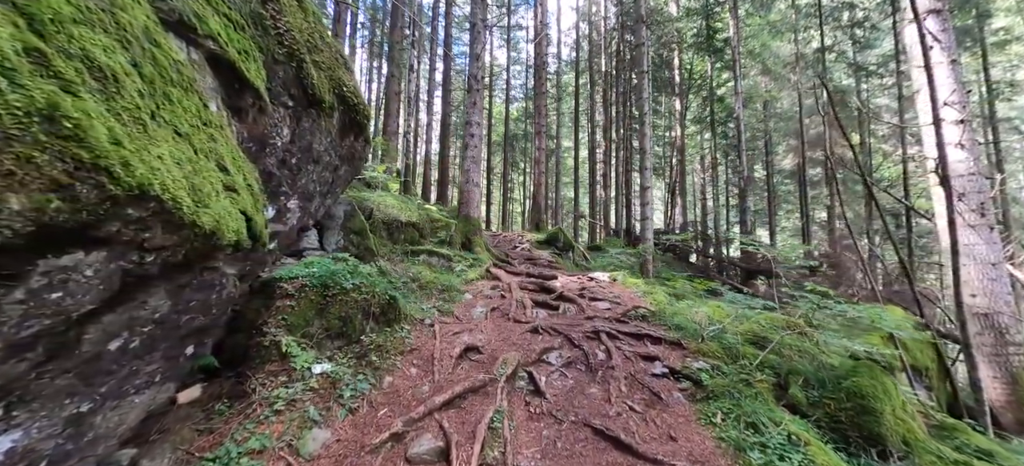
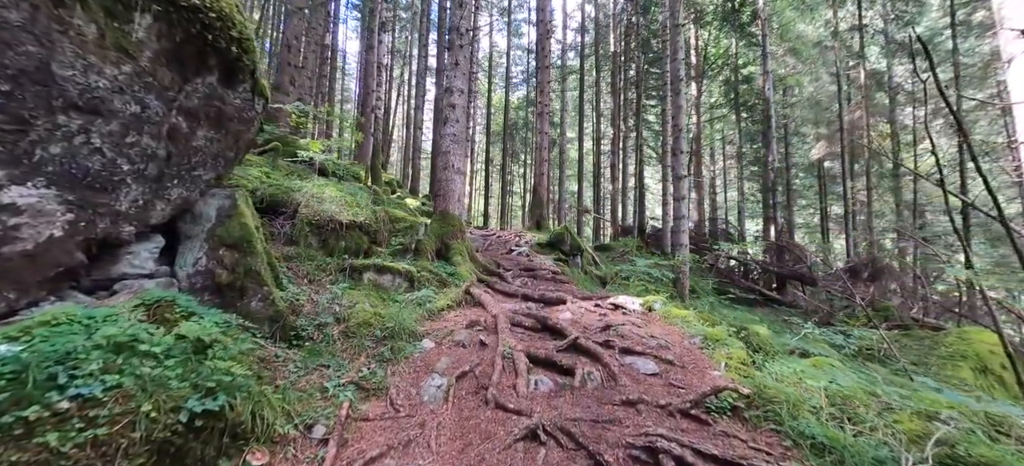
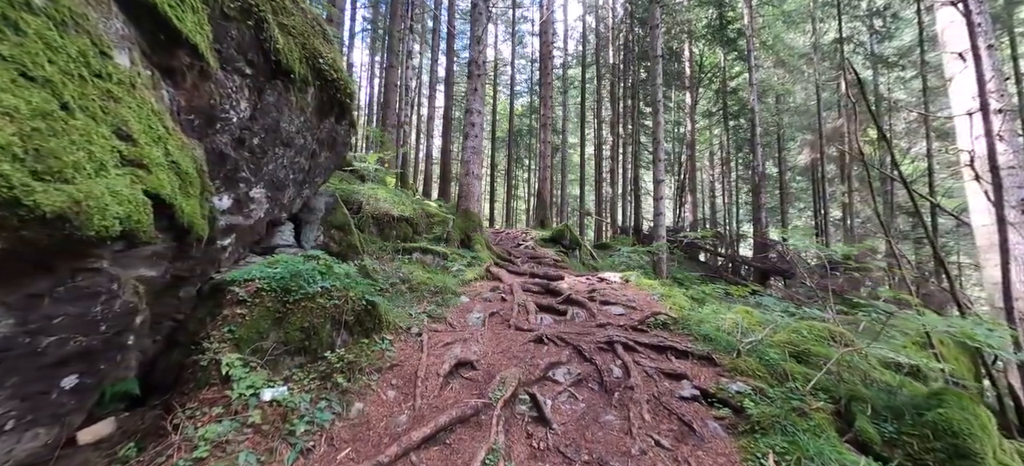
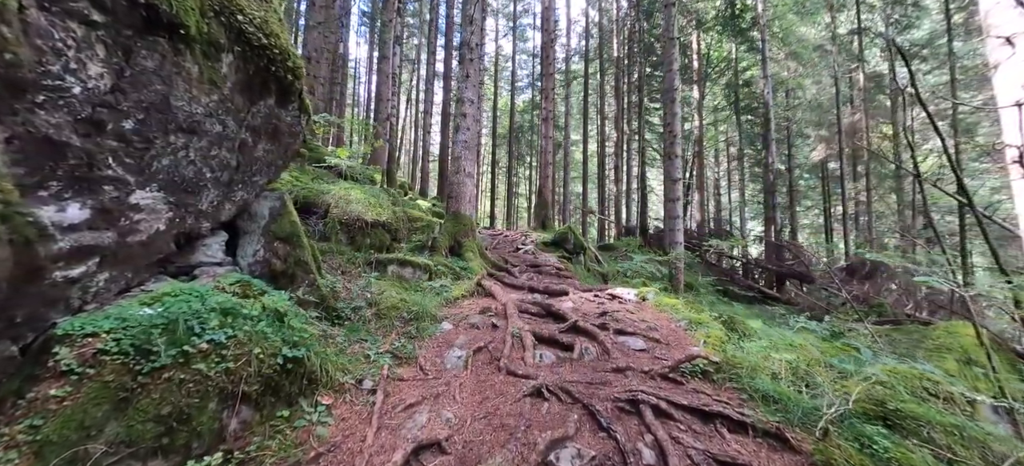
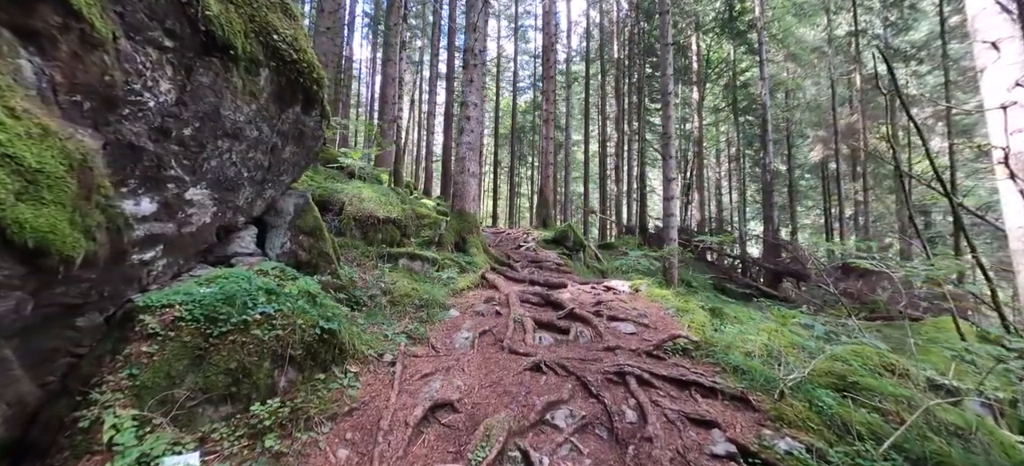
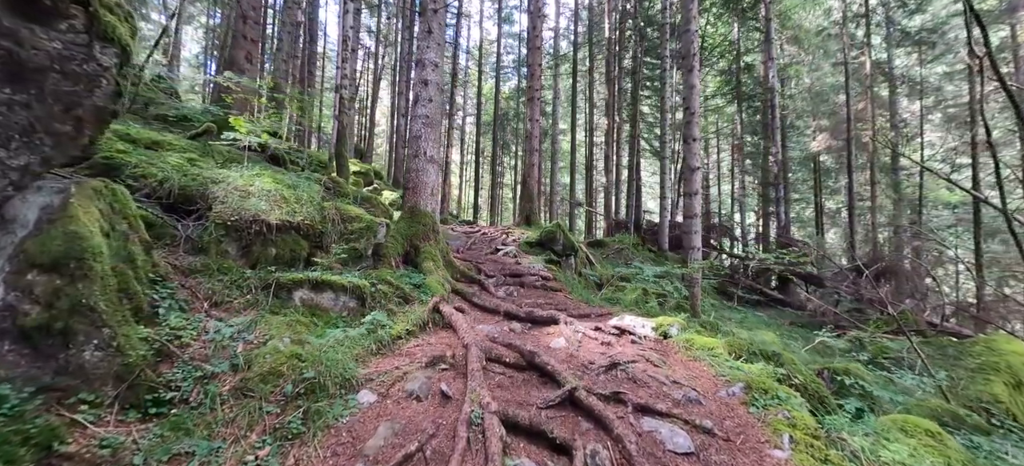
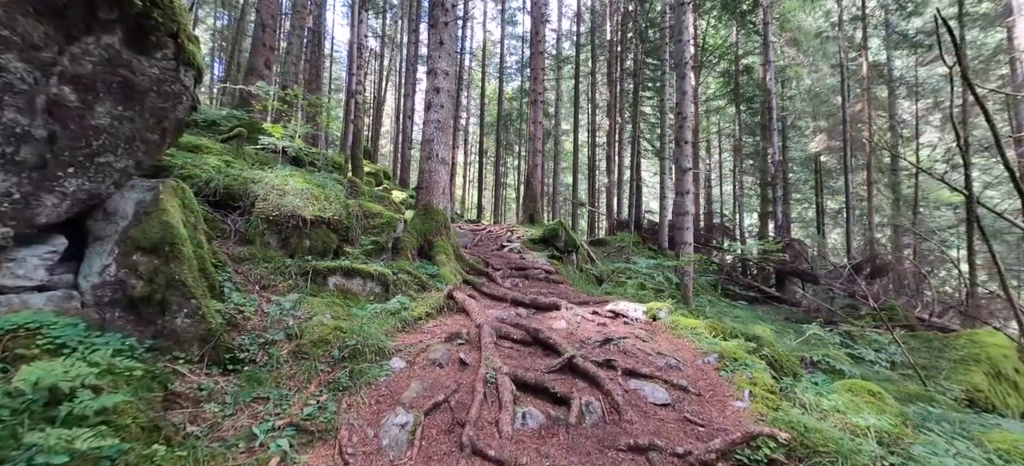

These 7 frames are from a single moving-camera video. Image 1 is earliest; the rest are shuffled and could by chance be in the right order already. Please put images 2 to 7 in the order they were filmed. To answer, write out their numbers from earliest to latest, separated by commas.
3, 5, 4, 2, 7, 6
